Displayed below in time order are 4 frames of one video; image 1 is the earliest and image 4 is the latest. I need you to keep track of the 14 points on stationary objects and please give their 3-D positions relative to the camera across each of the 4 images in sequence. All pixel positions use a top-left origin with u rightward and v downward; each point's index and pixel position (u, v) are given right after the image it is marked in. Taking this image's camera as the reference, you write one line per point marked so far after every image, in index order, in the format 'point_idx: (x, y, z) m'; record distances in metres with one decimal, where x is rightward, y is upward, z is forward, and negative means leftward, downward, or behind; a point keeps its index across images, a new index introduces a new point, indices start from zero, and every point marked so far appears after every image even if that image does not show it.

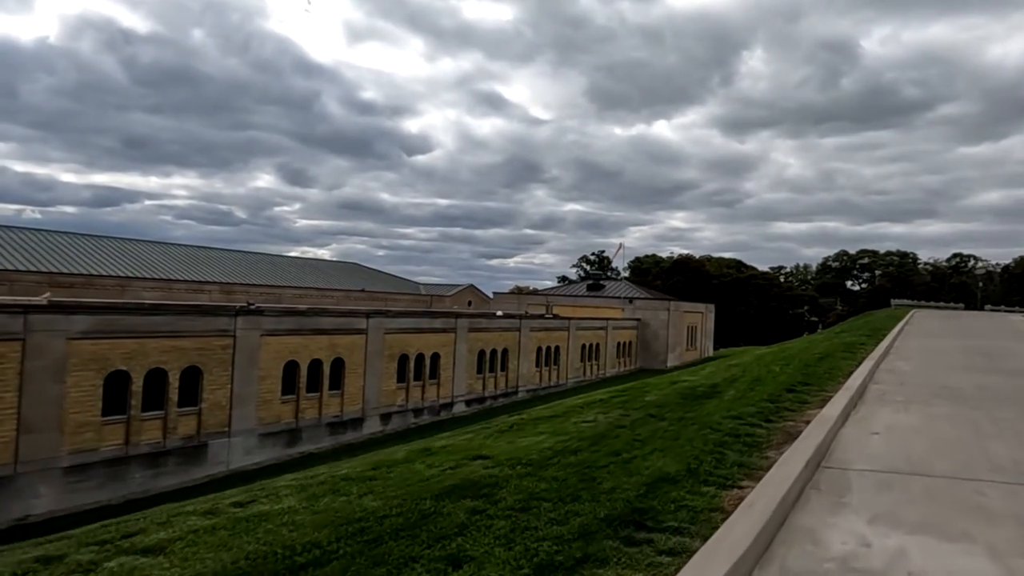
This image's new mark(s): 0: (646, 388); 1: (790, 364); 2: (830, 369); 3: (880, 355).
0: (+2.2, -1.6, +10.4) m
1: (+5.5, -1.5, +13.0) m
2: (+5.8, -1.5, +12.1) m
3: (+8.6, -1.6, +15.4) m
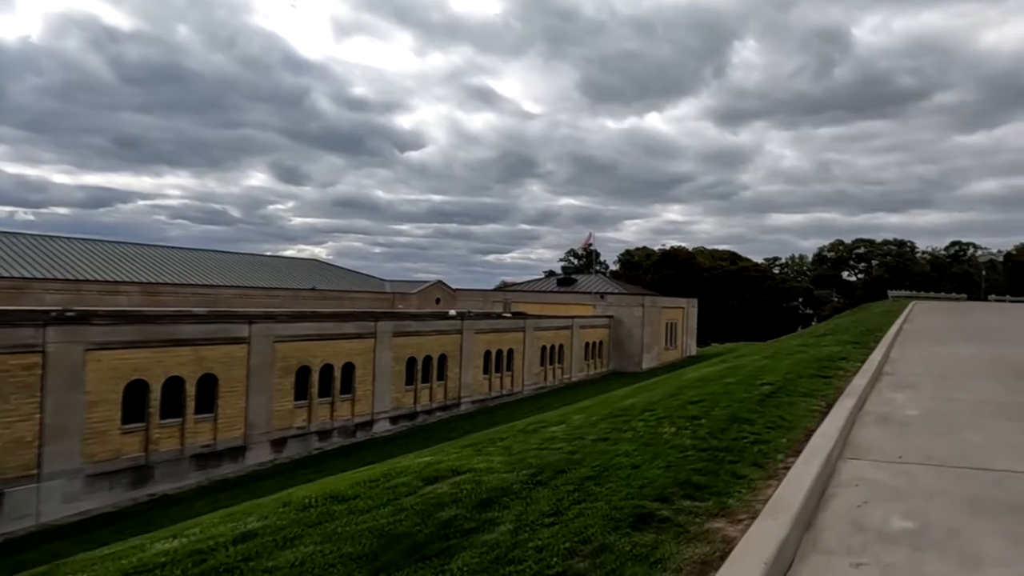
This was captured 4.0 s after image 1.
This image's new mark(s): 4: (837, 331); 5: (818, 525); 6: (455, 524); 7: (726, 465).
0: (-1.2, -1.6, +4.8) m
1: (+2.2, -1.4, +7.3) m
2: (+2.5, -1.5, +6.5) m
3: (+5.2, -1.4, +9.8) m
4: (+9.8, -1.3, +19.8) m
5: (+2.1, -1.6, +4.6) m
6: (-0.4, -1.5, +4.3) m
7: (+1.8, -1.5, +5.5) m
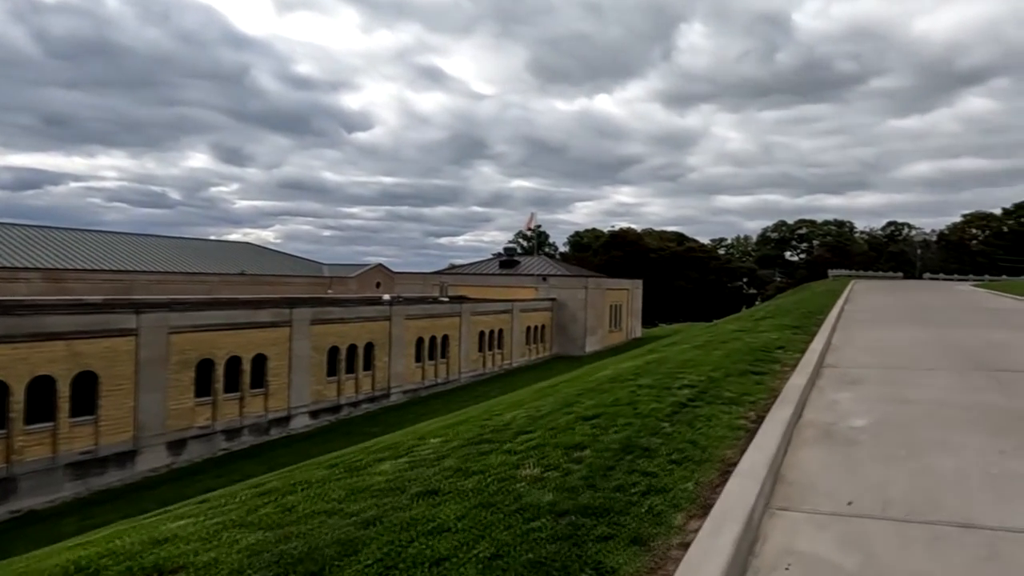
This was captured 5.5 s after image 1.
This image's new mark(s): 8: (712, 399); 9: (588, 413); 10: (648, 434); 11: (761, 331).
0: (-2.5, -1.5, +2.6) m
1: (+0.7, -1.3, +5.4) m
2: (+1.1, -1.3, +4.5) m
3: (+3.6, -1.2, +8.1) m
4: (+7.4, -0.7, +18.3) m
5: (+0.8, -1.6, +2.6) m
6: (-1.6, -1.5, +2.2) m
7: (+0.4, -1.4, +3.5) m
8: (+2.2, -1.2, +7.2) m
9: (+0.7, -1.2, +6.6) m
10: (+1.2, -1.2, +5.7) m
11: (+5.4, -0.9, +14.4) m
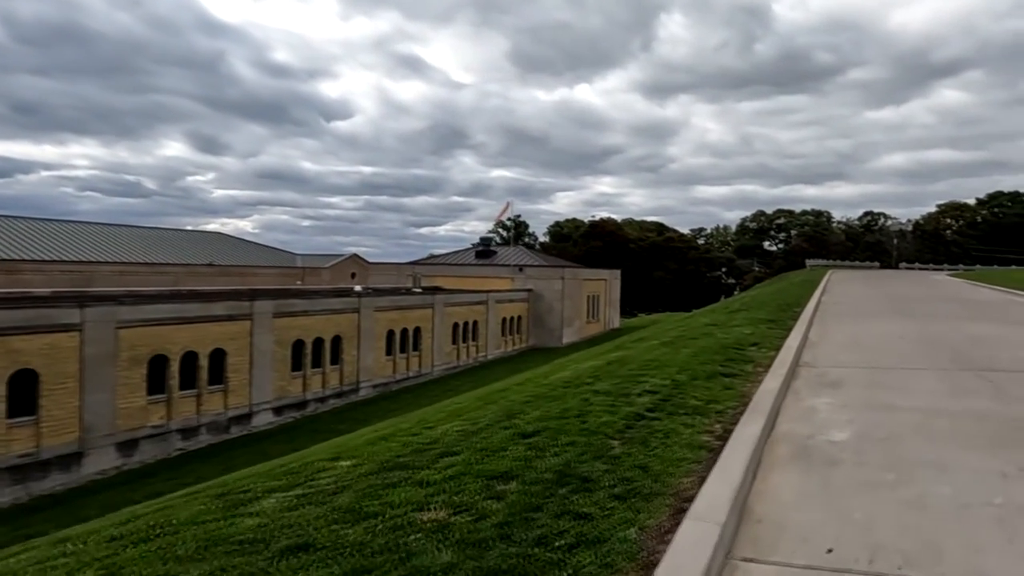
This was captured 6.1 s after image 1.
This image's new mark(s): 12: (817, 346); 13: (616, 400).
0: (-3.0, -1.6, +1.6) m
1: (+0.1, -1.2, +4.5) m
2: (+0.5, -1.3, +3.6) m
3: (+2.9, -1.1, +7.2) m
4: (+6.4, -0.5, +17.6) m
5: (+0.3, -1.6, +1.7) m
6: (-2.1, -1.5, +1.2) m
7: (-0.1, -1.4, +2.6) m
8: (+1.6, -1.1, +6.3) m
9: (+0.1, -1.2, +5.7) m
10: (+0.6, -1.2, +4.7) m
11: (+4.6, -0.8, +13.6) m
12: (+5.1, -0.9, +10.9) m
13: (+1.1, -1.1, +6.7) m
